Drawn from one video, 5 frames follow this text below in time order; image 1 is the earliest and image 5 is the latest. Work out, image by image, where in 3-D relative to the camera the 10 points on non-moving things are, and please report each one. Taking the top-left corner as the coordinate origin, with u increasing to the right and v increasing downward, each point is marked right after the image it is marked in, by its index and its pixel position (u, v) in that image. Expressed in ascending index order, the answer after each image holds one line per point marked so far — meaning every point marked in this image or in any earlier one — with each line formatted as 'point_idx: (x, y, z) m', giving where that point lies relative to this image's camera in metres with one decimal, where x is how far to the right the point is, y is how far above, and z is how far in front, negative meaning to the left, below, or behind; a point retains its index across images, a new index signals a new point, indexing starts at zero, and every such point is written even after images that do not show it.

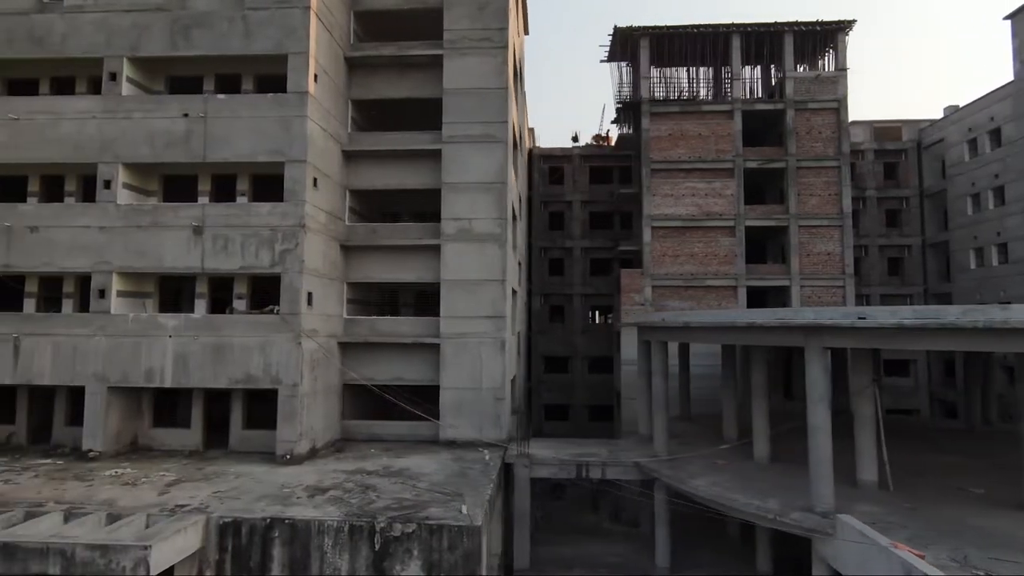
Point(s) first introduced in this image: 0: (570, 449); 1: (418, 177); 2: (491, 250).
0: (+1.7, -4.7, +17.6) m
1: (-3.1, +3.6, +19.5) m
2: (-0.7, +1.2, +18.5) m
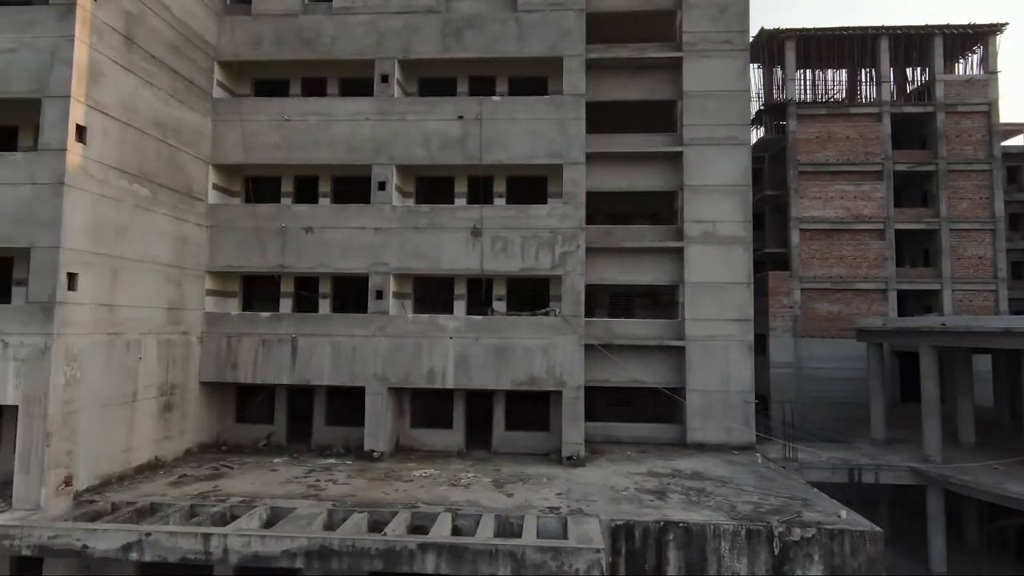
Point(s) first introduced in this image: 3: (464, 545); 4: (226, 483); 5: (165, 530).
0: (+9.2, -4.8, +17.6) m
1: (+4.5, +3.5, +19.5) m
2: (+6.9, +1.1, +18.5) m
3: (-0.8, -4.3, +10.1) m
4: (-6.5, -4.4, +13.7) m
5: (-6.0, -4.2, +10.4) m
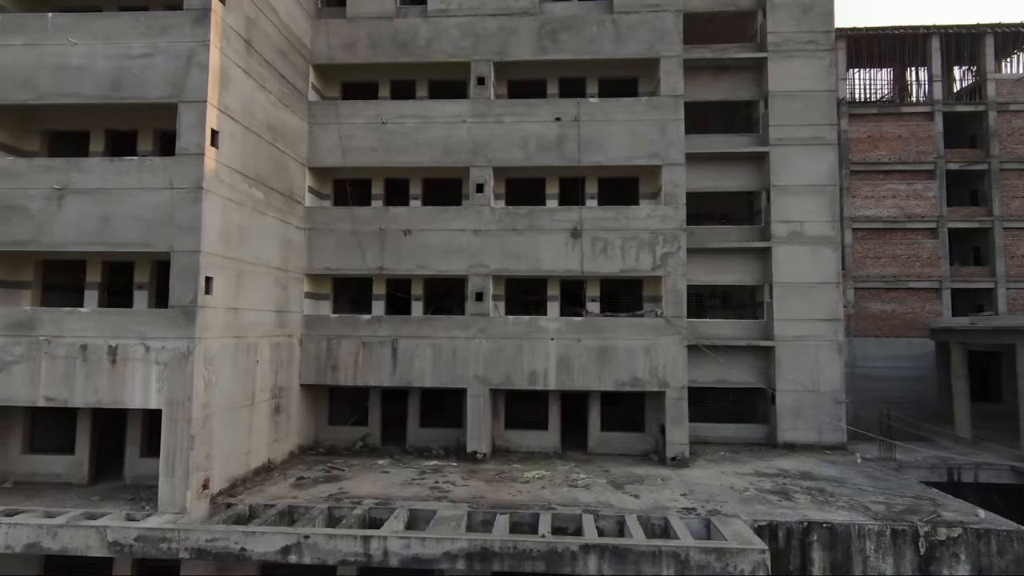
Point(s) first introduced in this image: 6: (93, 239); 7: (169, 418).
0: (+12.0, -4.8, +17.6) m
1: (+7.3, +3.5, +19.5) m
2: (+9.7, +1.1, +18.5) m
3: (+1.9, -4.4, +10.1) m
4: (-3.7, -4.5, +13.7) m
5: (-3.3, -4.3, +10.5) m
6: (-8.4, +1.0, +12.0) m
7: (-6.6, -2.5, +11.6) m
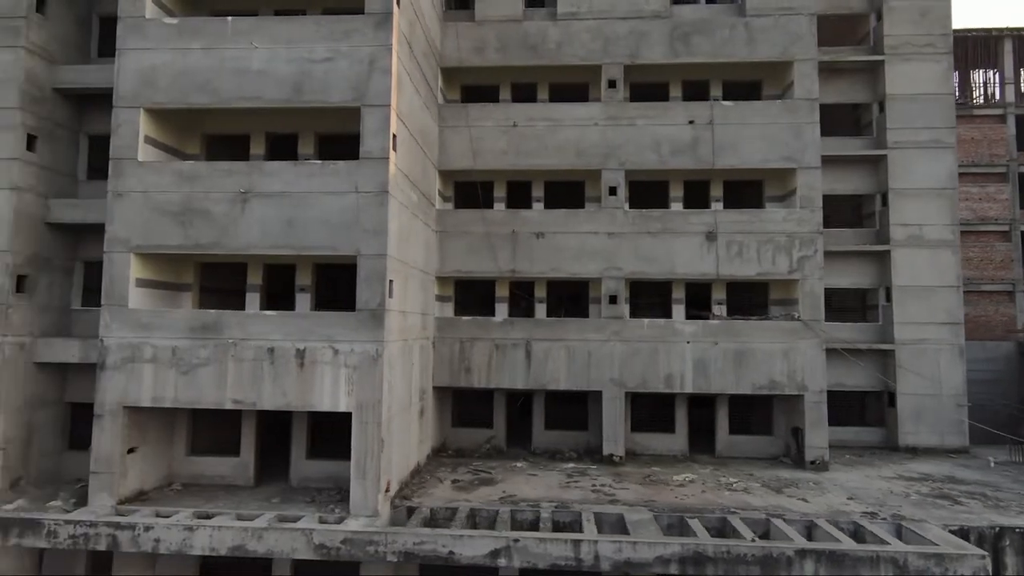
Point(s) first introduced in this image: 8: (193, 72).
0: (+15.7, -4.9, +17.6) m
1: (+11.0, +3.4, +19.5) m
2: (+13.4, +1.0, +18.5) m
3: (+5.6, -4.5, +10.1) m
4: (-0.1, -4.6, +13.8) m
5: (+0.4, -4.3, +10.5) m
6: (-4.7, +0.9, +12.0) m
7: (-3.0, -2.6, +11.6) m
8: (-6.6, +4.4, +12.4) m
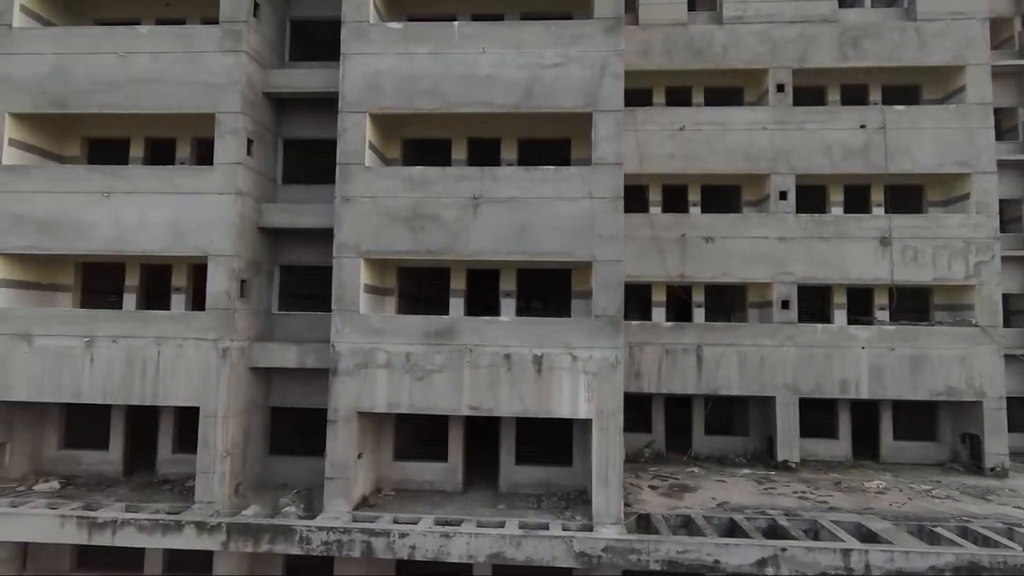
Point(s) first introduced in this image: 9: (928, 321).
0: (+20.3, -5.1, +17.5) m
1: (+15.7, +3.3, +19.4) m
2: (+18.0, +0.8, +18.4) m
3: (+10.2, -4.6, +10.1) m
4: (+4.6, -4.7, +13.7) m
5: (+5.0, -4.5, +10.4) m
6: (0.0, +0.8, +12.0) m
7: (+1.7, -2.7, +11.6) m
8: (-1.9, +4.3, +12.3) m
9: (+11.9, -0.9, +17.2) m
